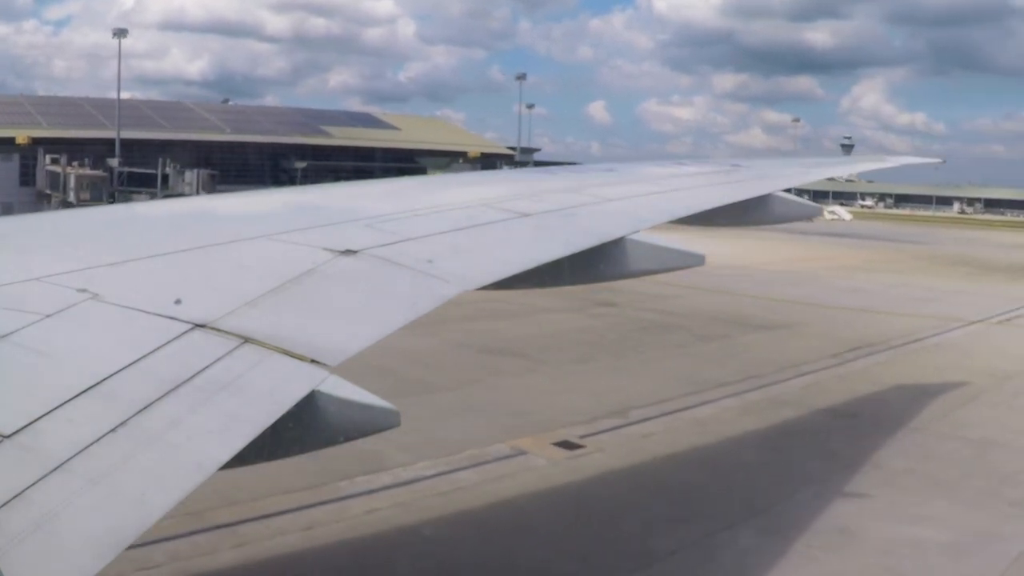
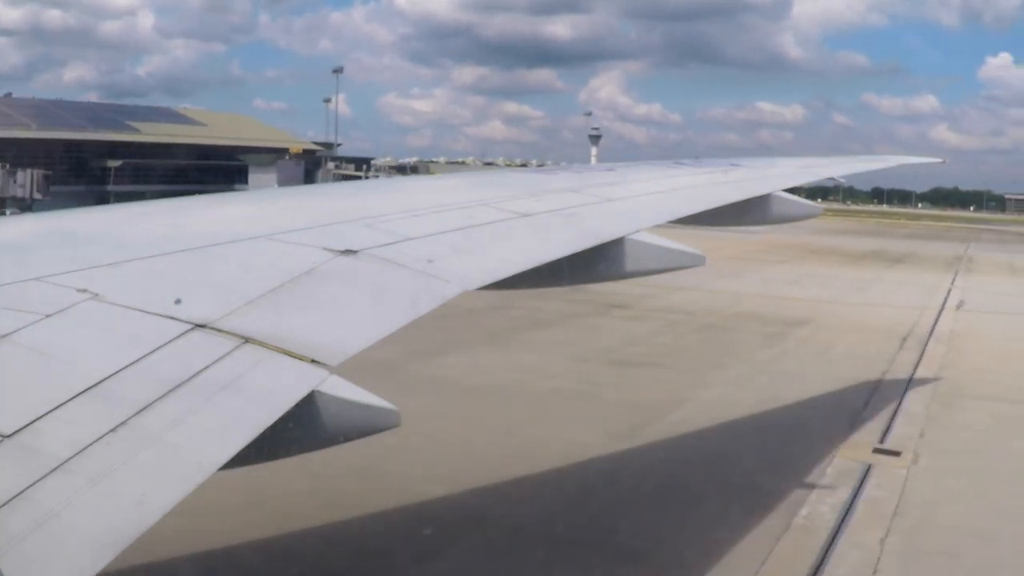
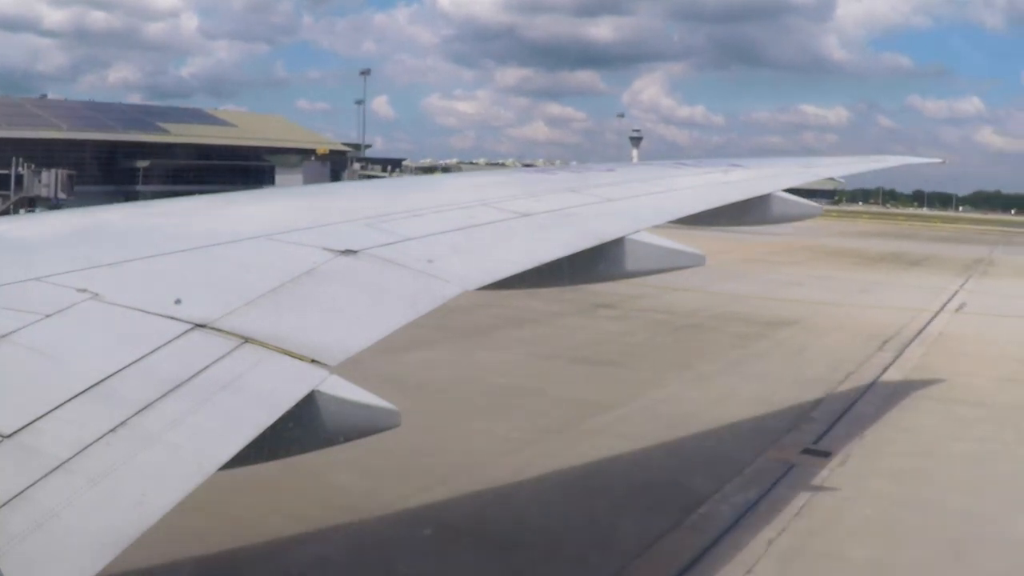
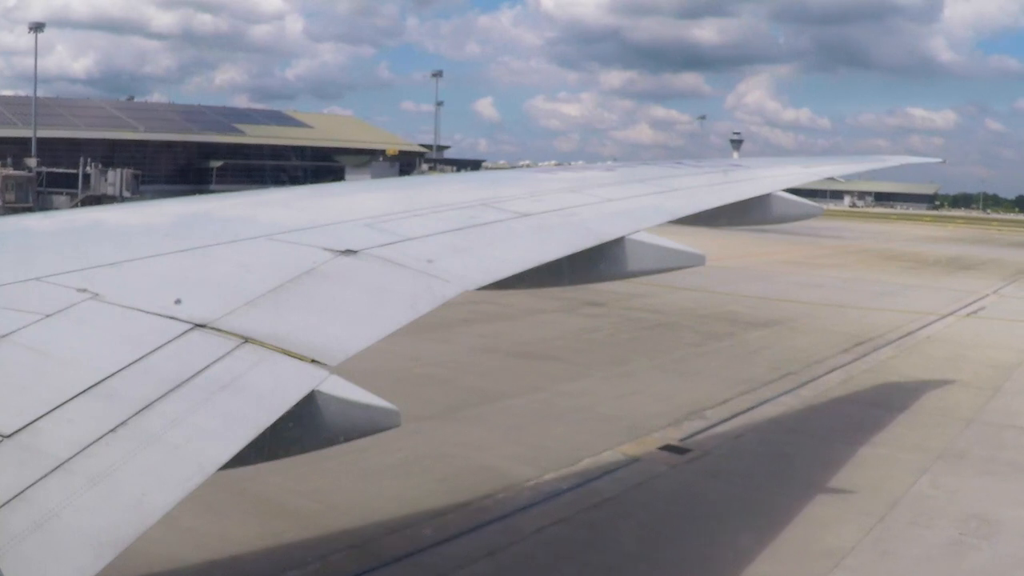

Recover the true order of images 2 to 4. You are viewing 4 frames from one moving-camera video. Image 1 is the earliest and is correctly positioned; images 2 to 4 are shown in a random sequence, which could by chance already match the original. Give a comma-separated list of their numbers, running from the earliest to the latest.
4, 3, 2
